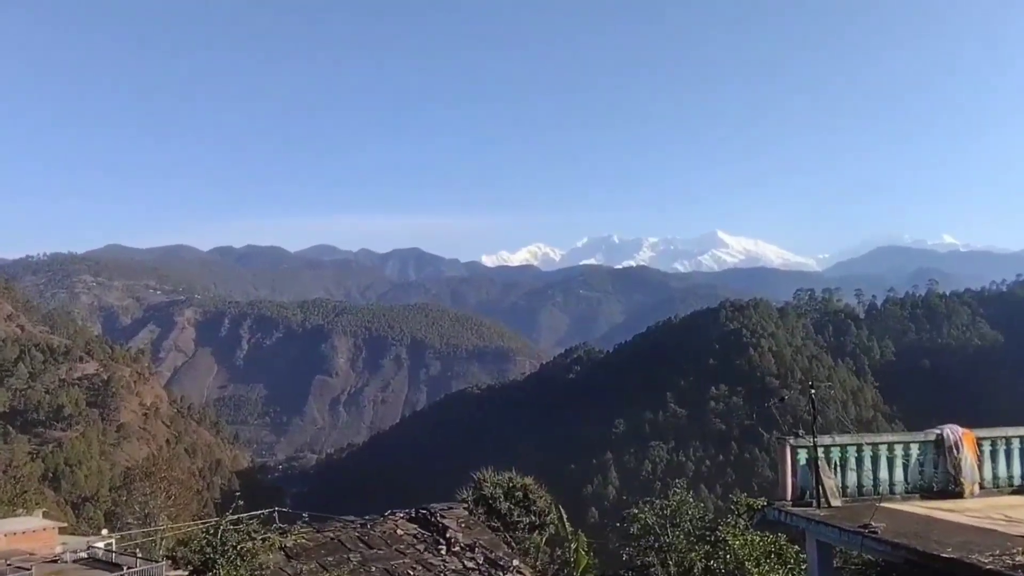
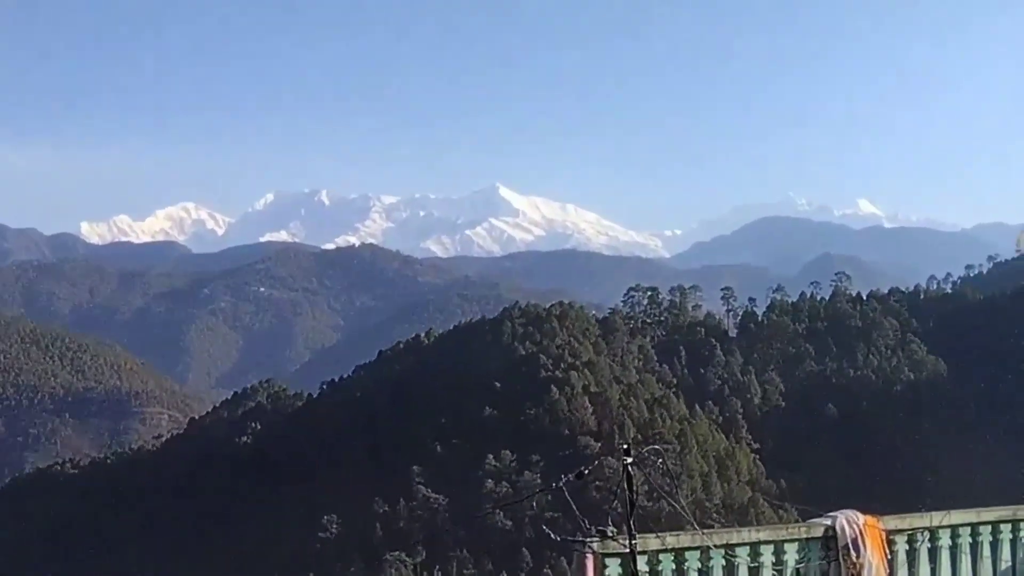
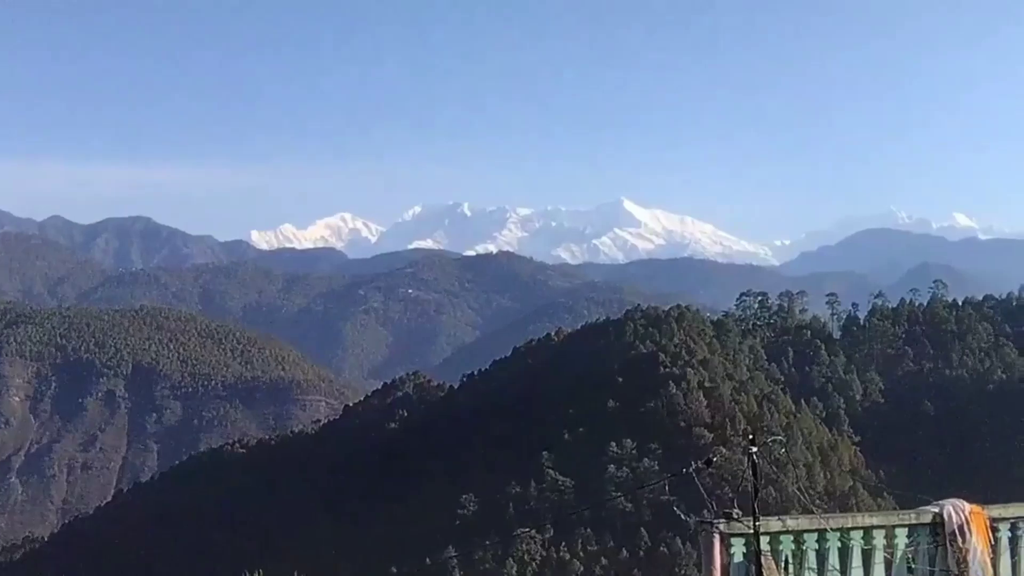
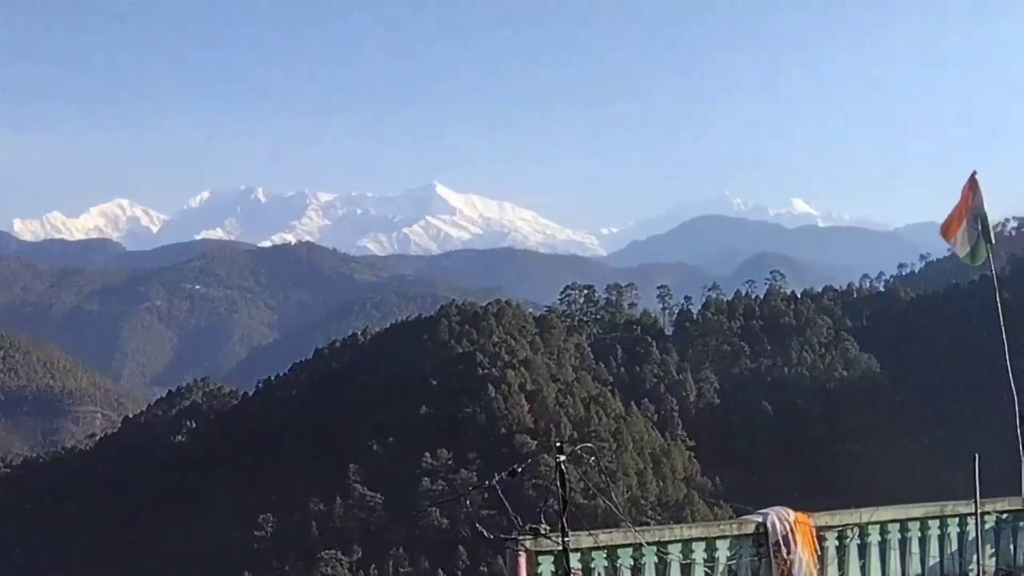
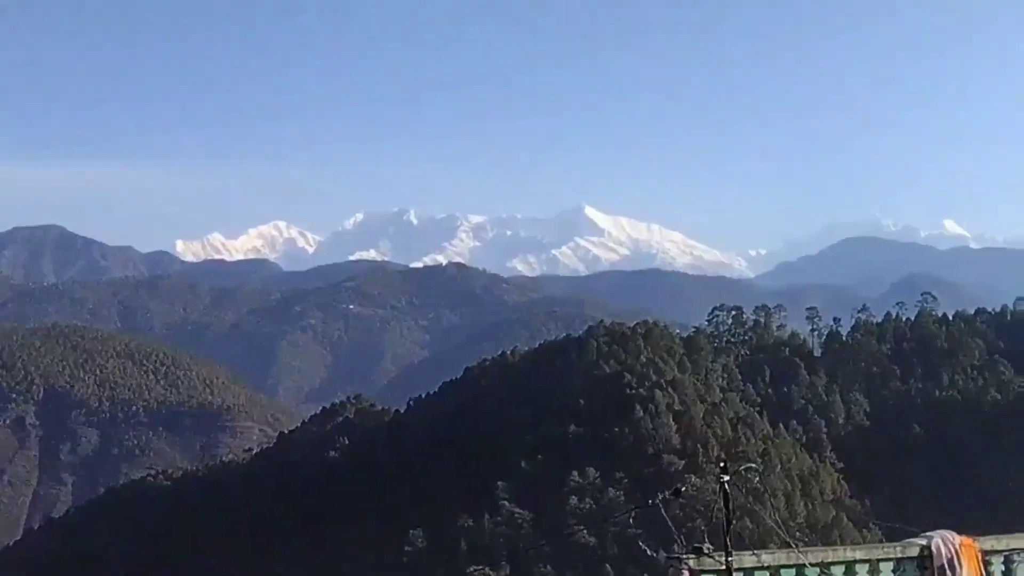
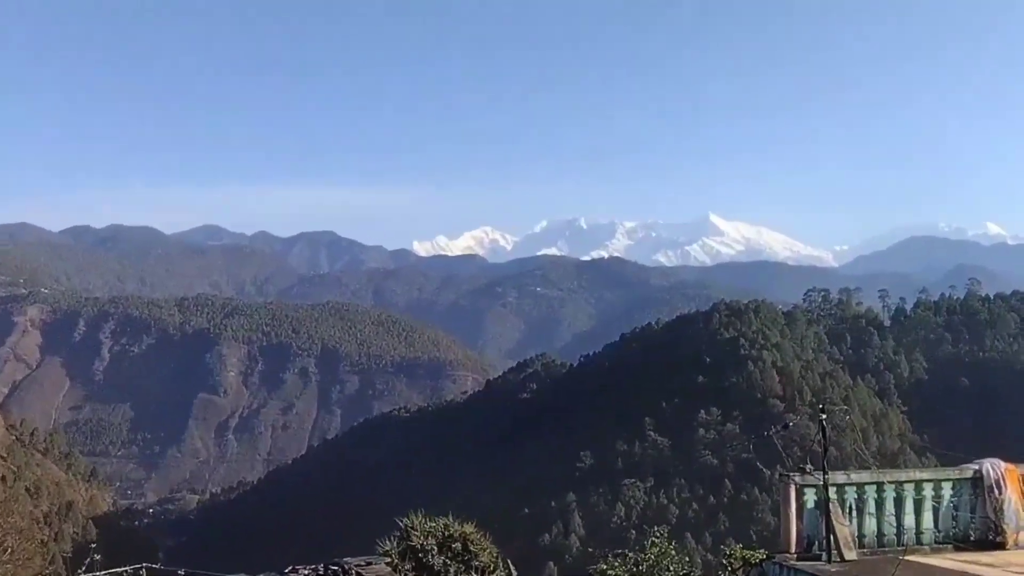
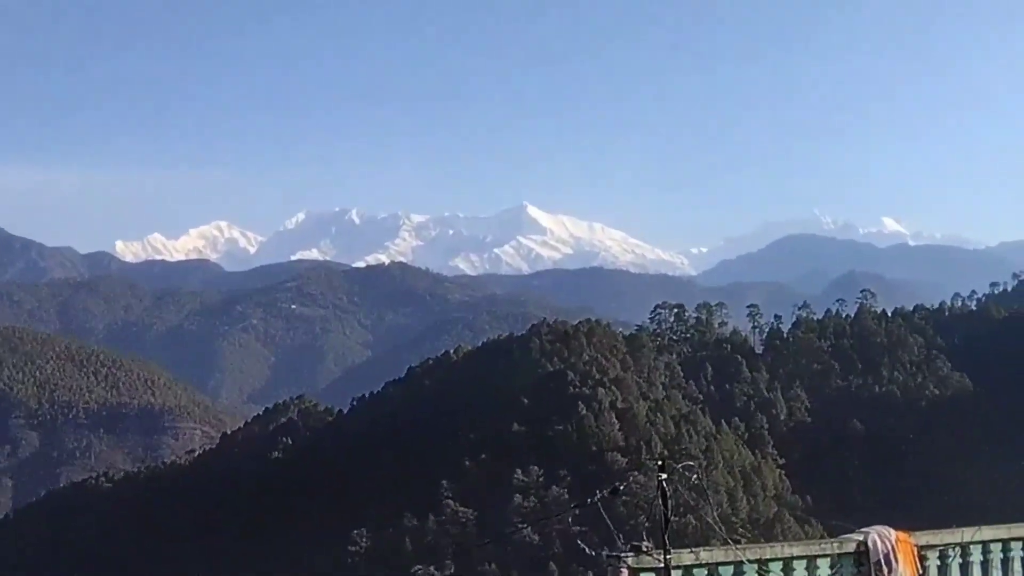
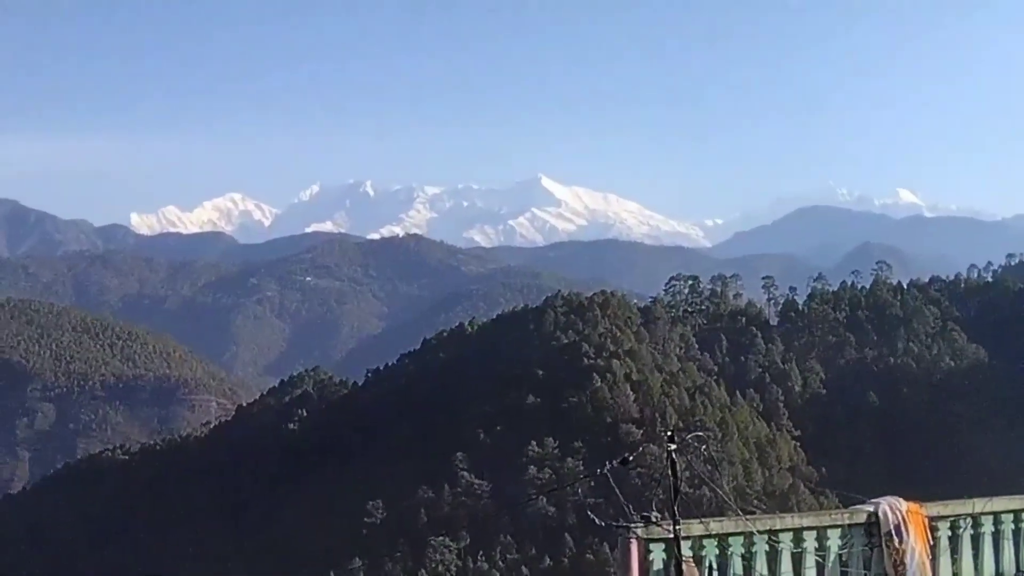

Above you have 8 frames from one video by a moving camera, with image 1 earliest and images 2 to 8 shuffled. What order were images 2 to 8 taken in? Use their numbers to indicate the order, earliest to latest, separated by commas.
6, 3, 5, 7, 8, 2, 4
